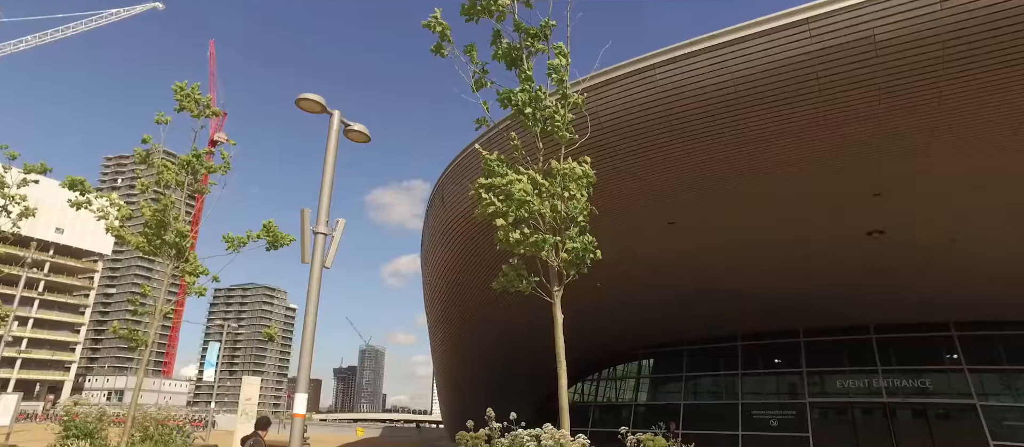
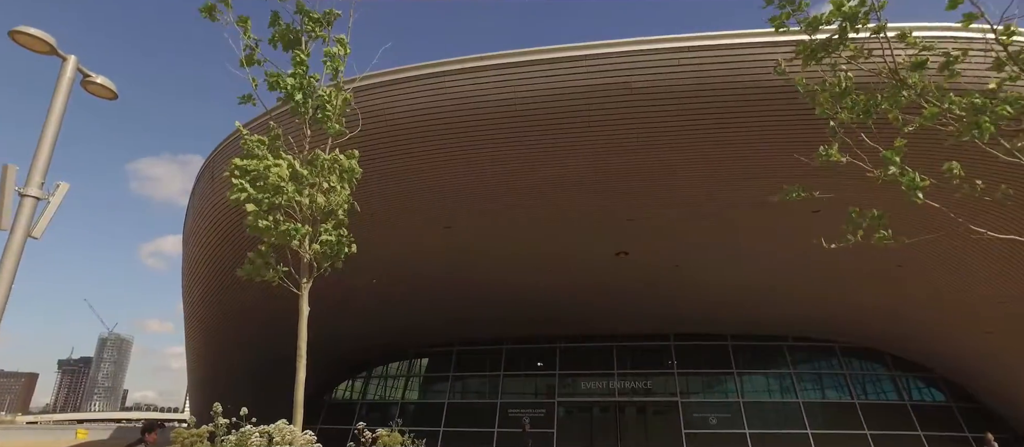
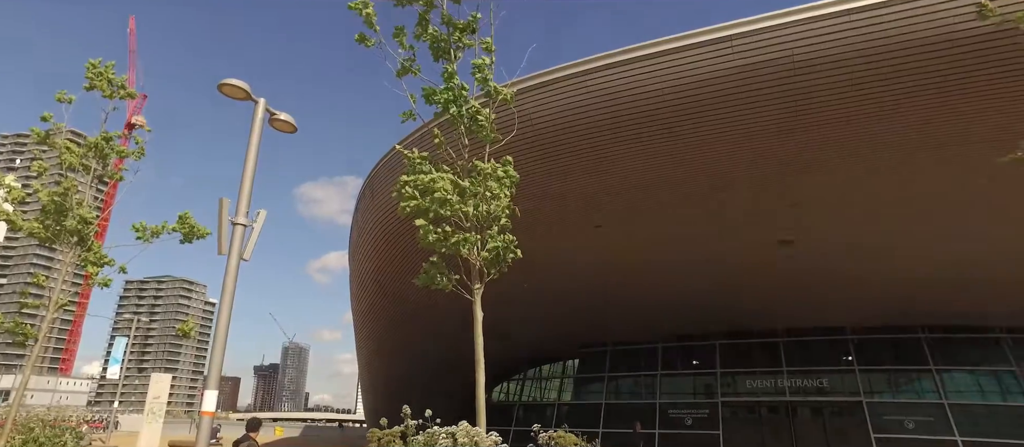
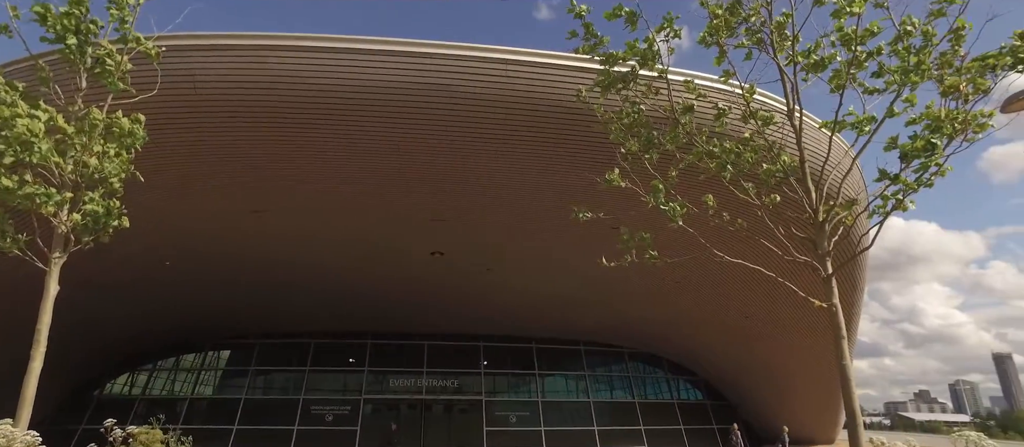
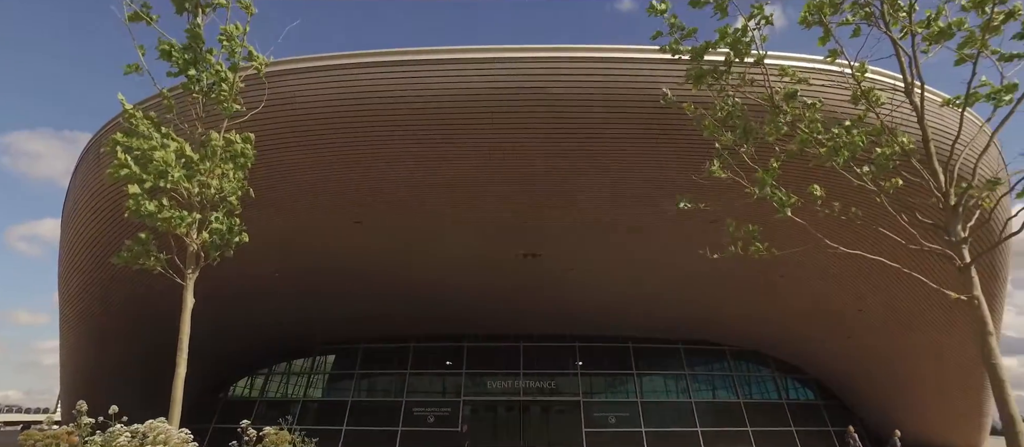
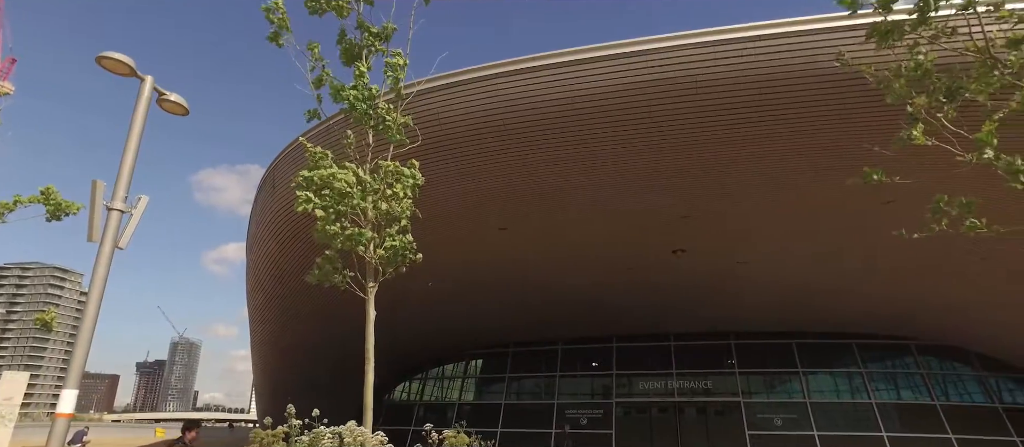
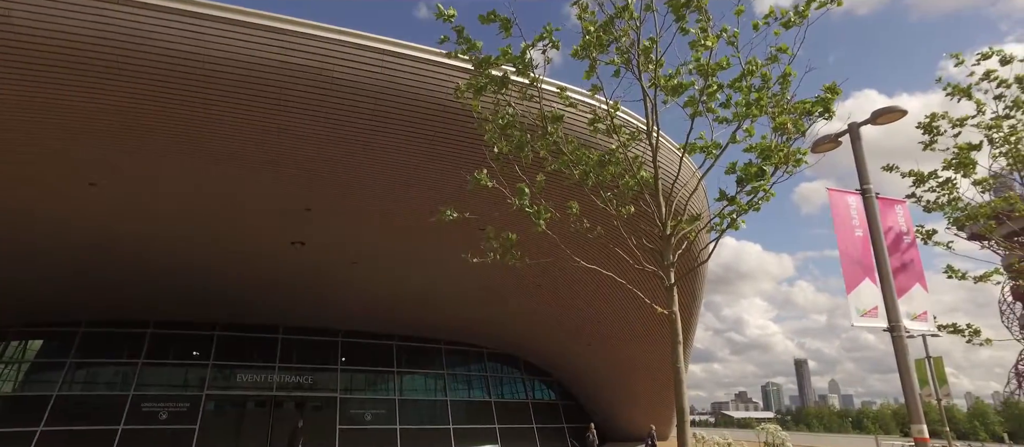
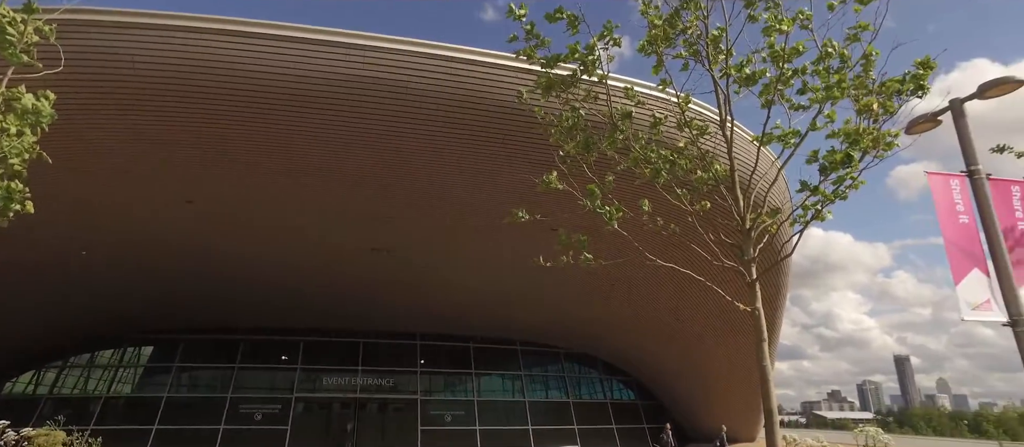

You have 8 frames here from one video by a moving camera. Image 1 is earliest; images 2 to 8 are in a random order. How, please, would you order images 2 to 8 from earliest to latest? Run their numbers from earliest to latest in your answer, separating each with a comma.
3, 6, 2, 5, 4, 8, 7
